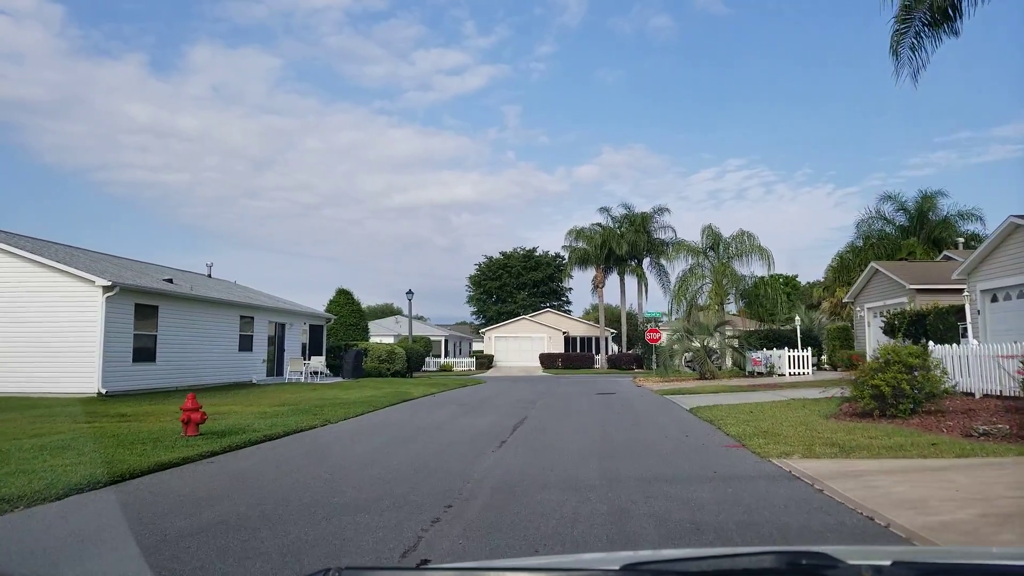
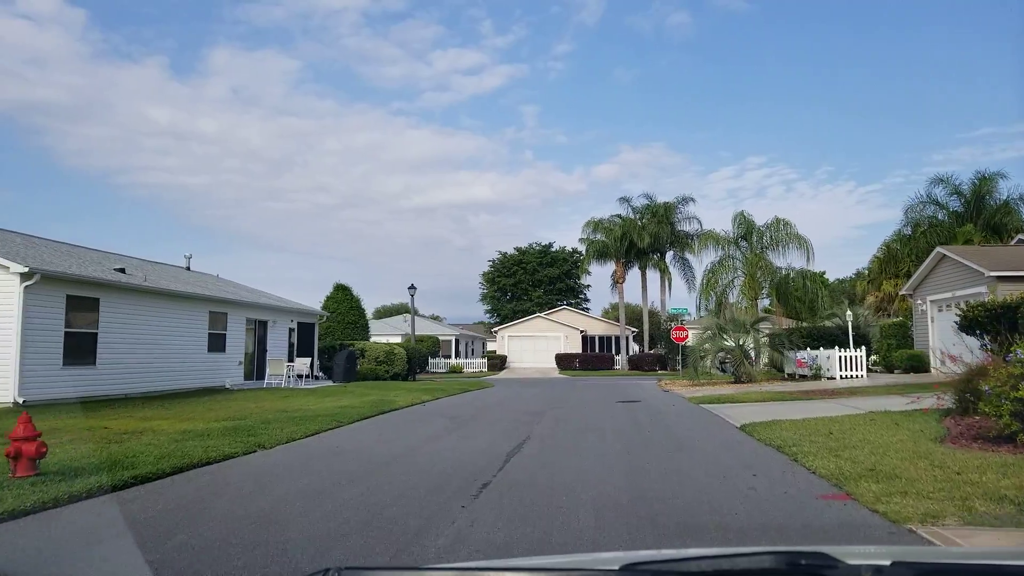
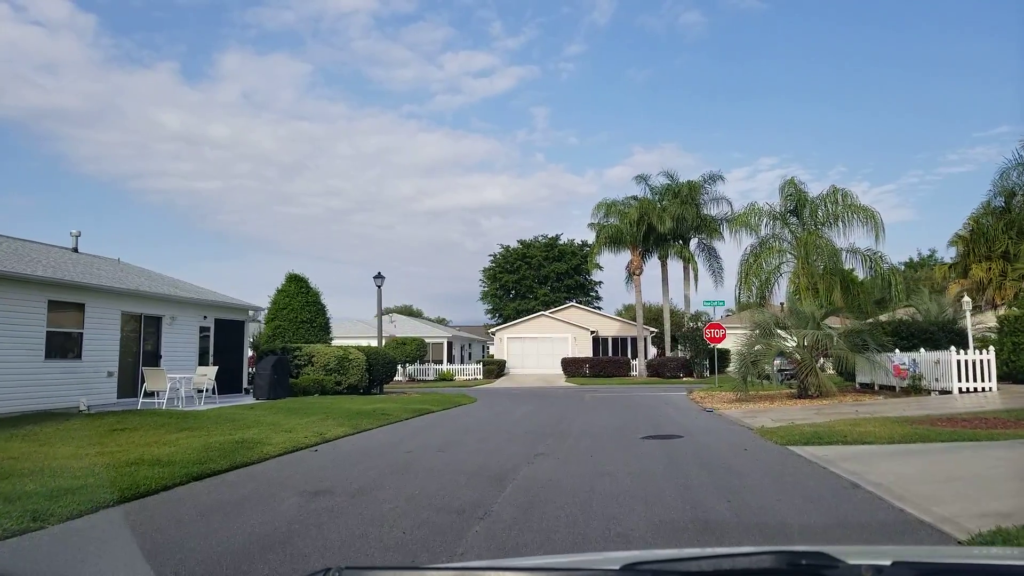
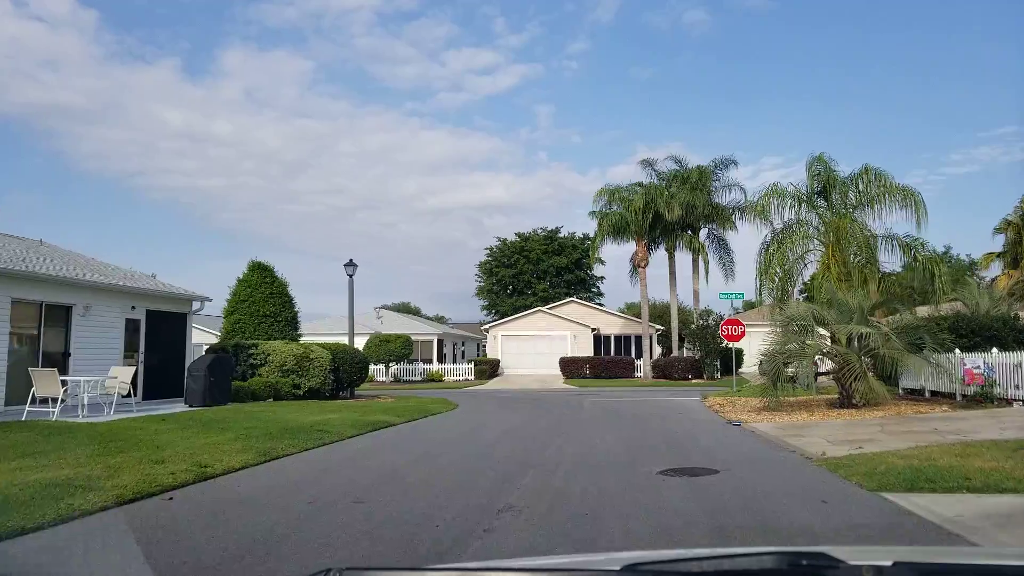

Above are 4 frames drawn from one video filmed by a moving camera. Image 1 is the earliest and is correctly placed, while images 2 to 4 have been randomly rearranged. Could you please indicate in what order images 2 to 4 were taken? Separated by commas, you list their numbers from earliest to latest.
2, 3, 4
